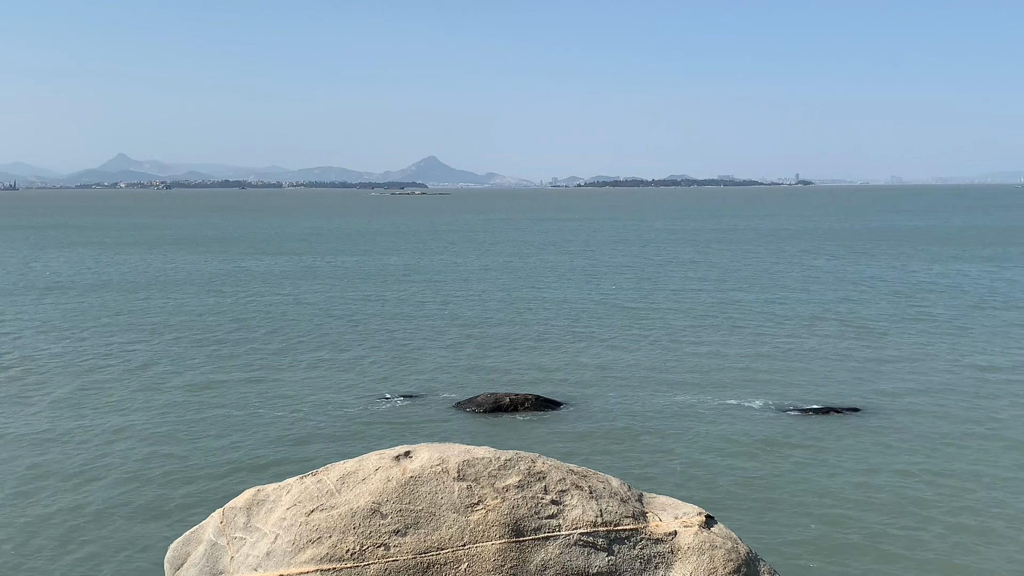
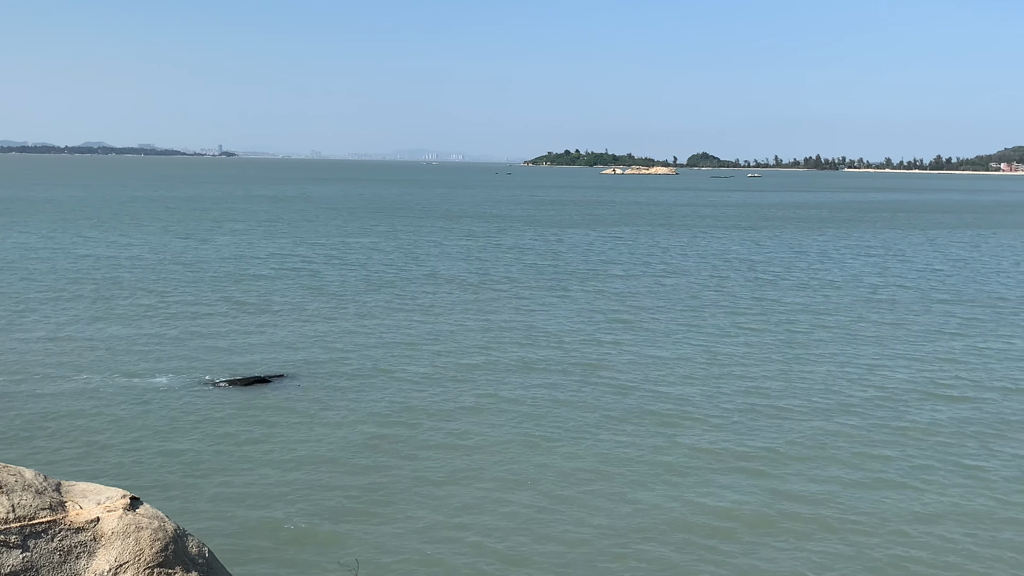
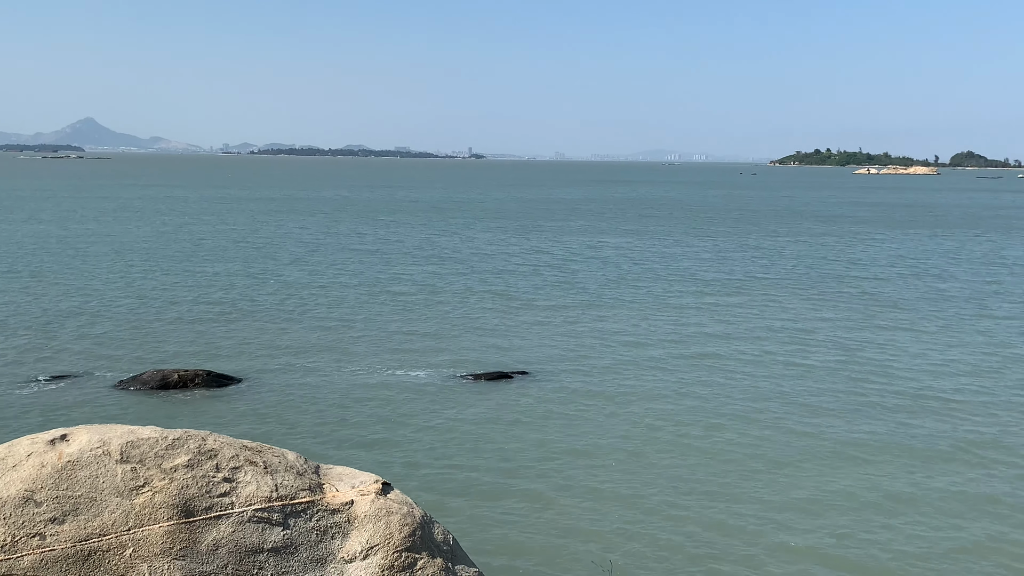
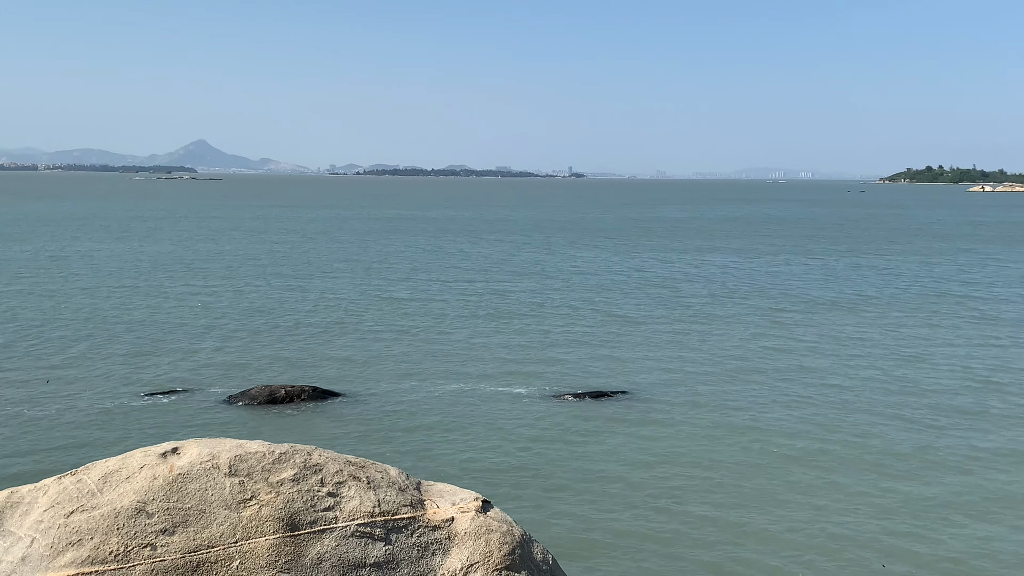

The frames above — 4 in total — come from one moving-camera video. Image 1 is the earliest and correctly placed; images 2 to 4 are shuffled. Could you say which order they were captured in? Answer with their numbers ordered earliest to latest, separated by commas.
4, 3, 2
